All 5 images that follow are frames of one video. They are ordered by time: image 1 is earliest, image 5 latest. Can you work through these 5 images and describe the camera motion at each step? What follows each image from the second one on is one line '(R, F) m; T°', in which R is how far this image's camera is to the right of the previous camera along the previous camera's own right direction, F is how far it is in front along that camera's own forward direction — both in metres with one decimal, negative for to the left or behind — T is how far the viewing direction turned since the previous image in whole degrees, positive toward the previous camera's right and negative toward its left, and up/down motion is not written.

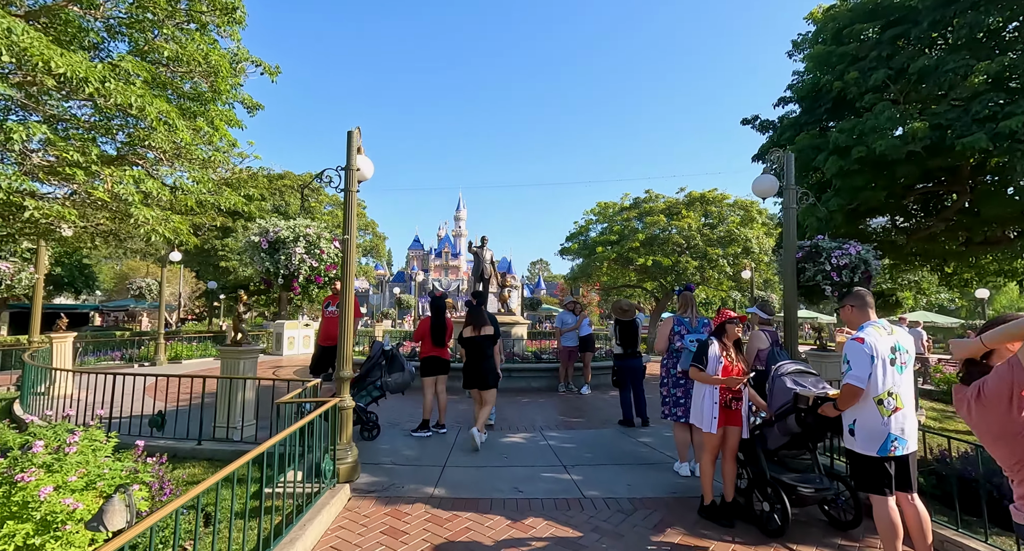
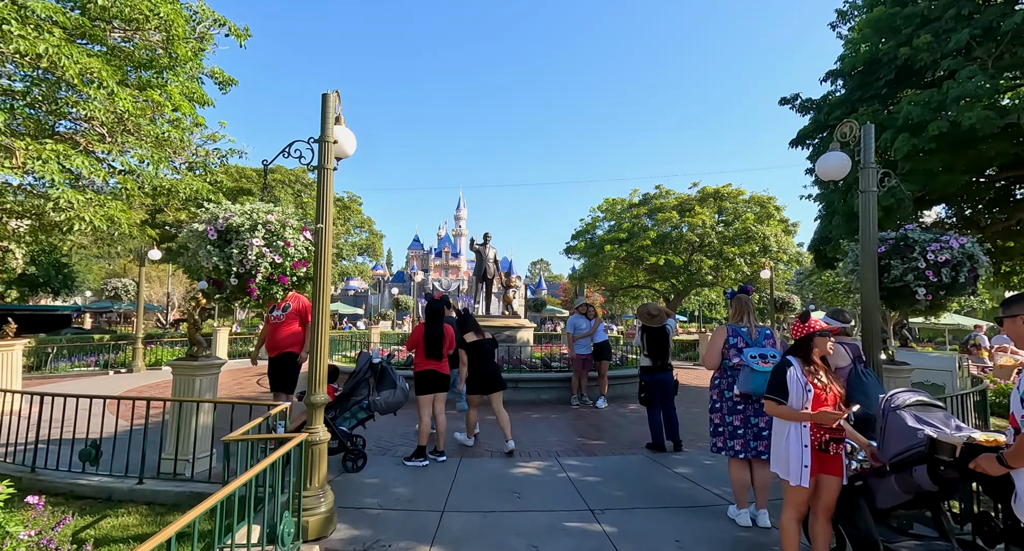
(-0.1, +1.2) m; 0°
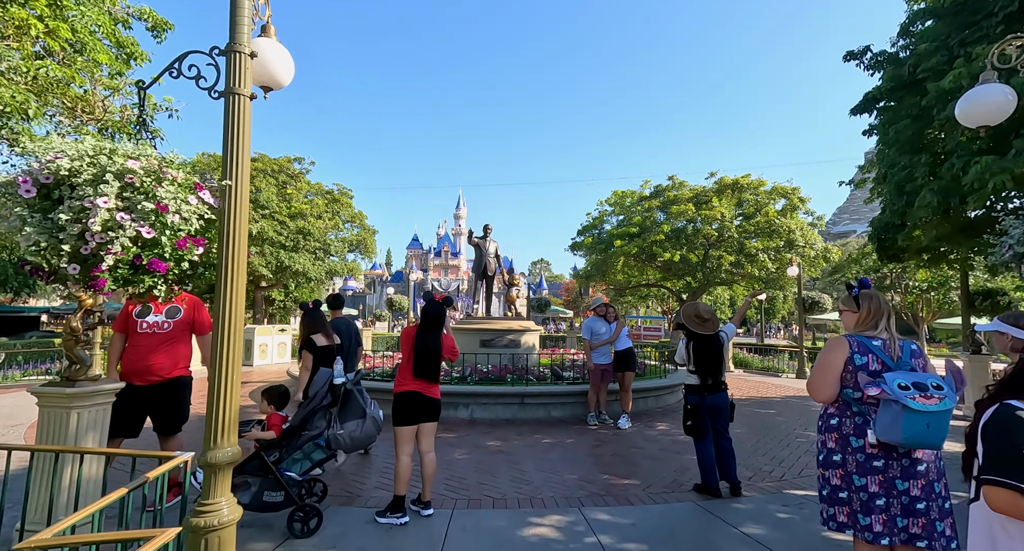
(-0.1, +1.6) m; 0°
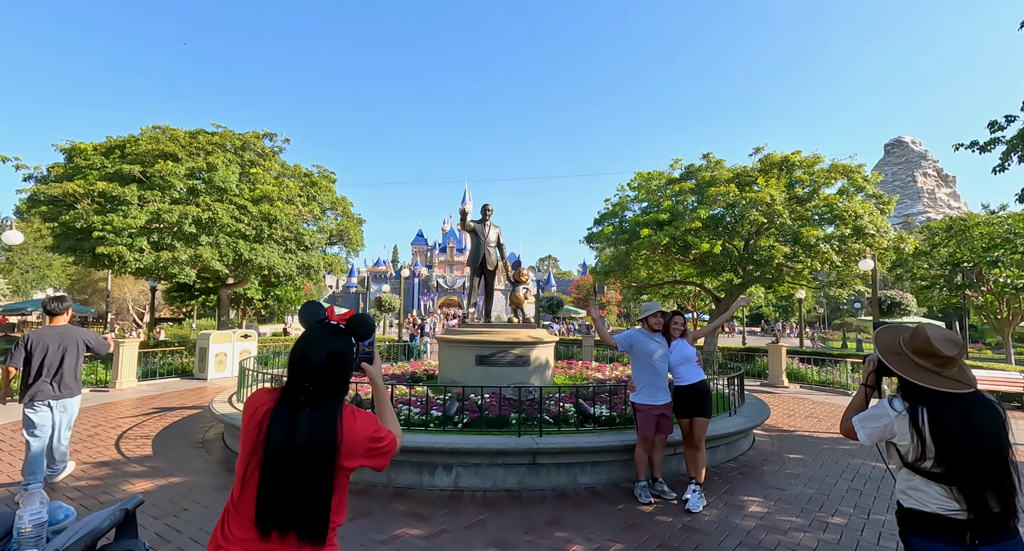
(0.0, +3.1) m; -1°
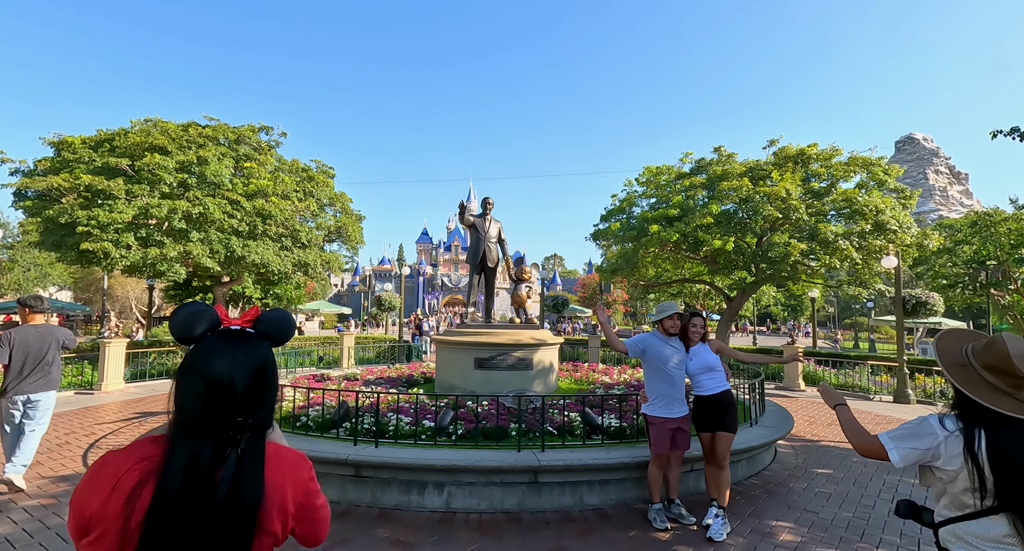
(+0.1, +0.6) m; -1°
